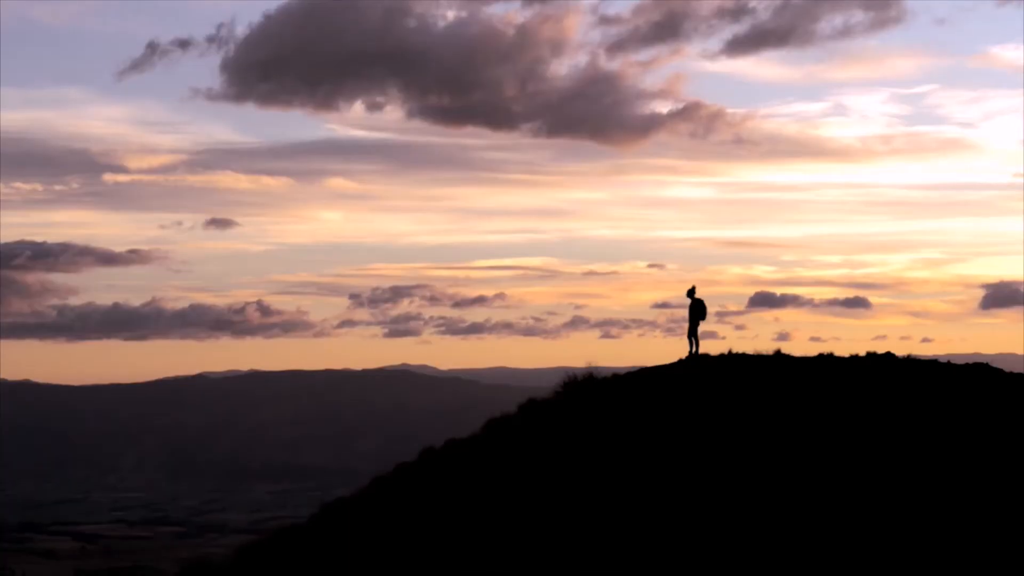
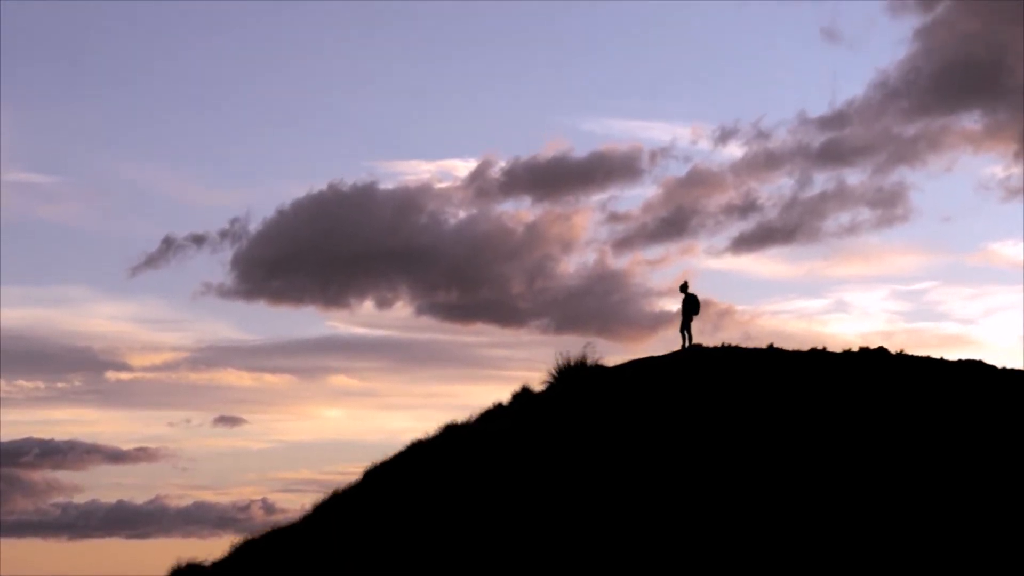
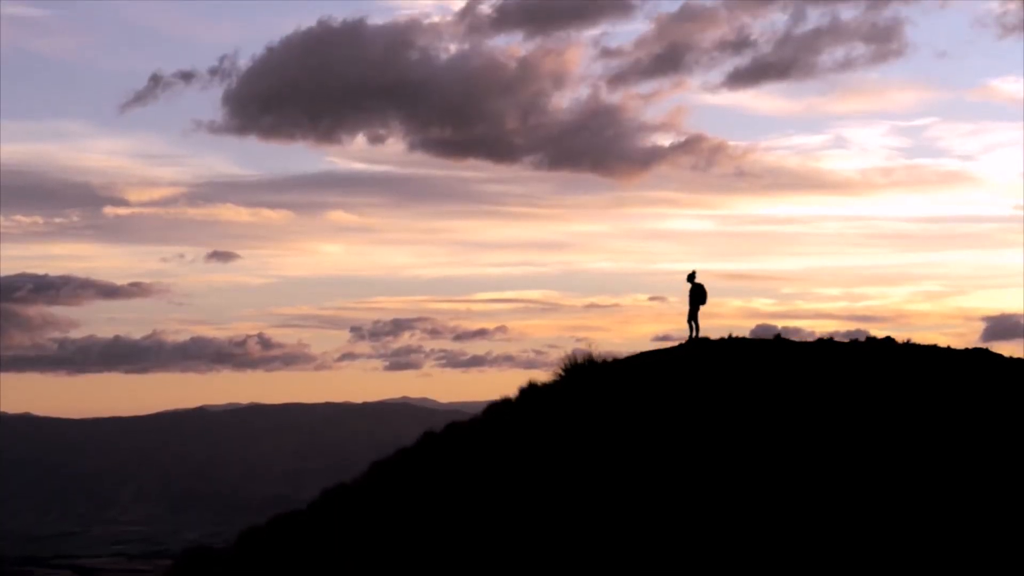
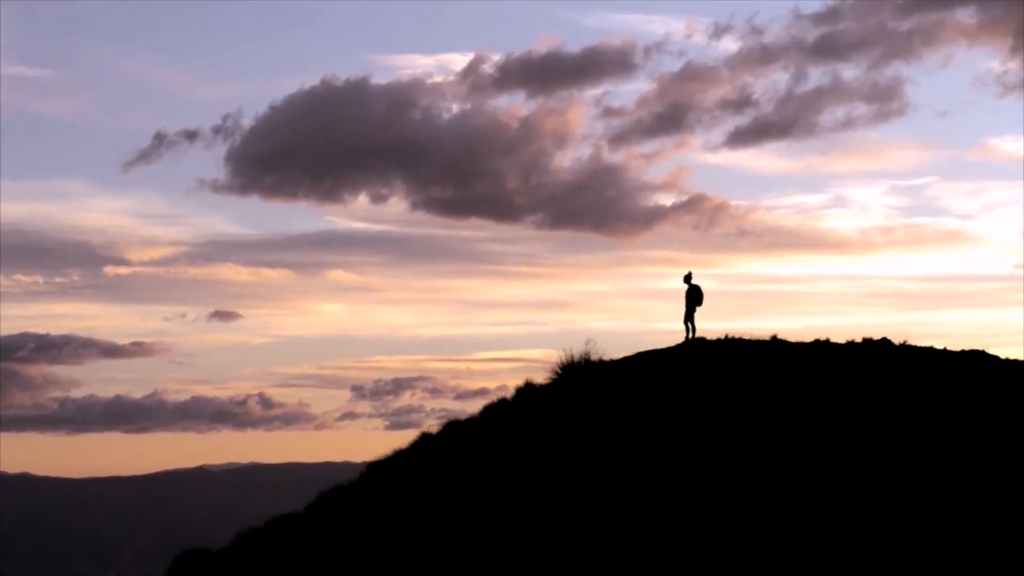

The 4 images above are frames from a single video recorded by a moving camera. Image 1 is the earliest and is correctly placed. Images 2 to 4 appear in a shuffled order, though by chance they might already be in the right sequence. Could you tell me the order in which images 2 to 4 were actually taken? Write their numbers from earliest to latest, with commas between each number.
3, 4, 2
